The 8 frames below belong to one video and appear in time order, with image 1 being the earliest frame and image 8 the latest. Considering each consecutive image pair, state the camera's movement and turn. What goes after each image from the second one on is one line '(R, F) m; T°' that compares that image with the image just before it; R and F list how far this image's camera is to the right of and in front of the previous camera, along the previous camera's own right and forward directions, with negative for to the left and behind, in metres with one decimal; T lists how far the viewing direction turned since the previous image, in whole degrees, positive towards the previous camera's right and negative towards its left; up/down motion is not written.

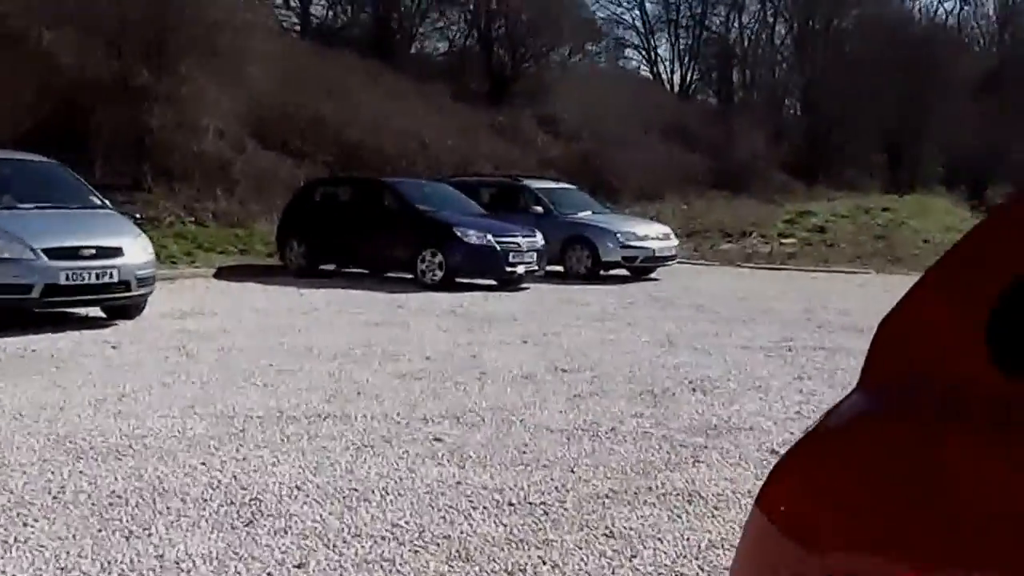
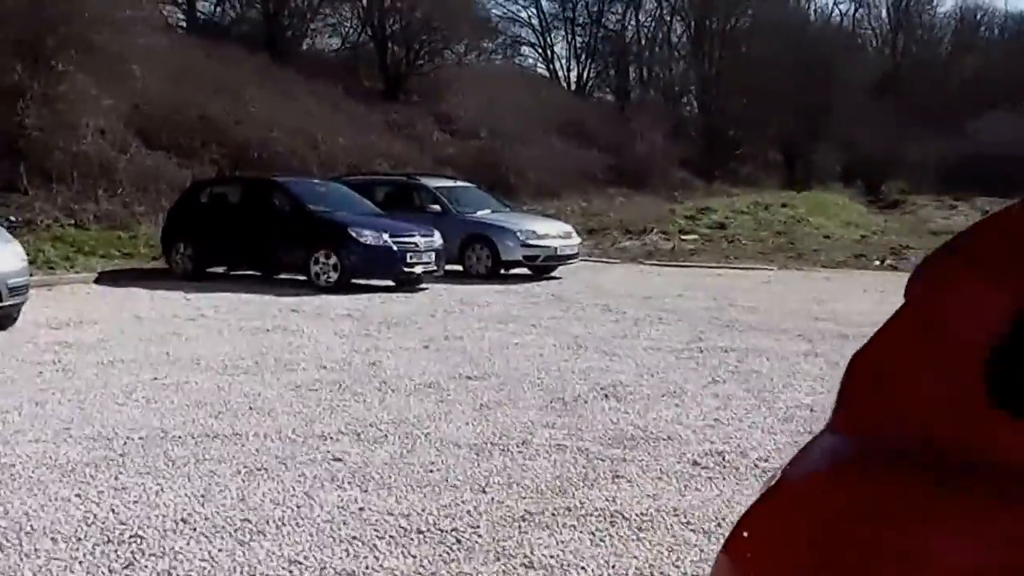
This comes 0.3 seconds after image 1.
(0.0, +0.4) m; +4°
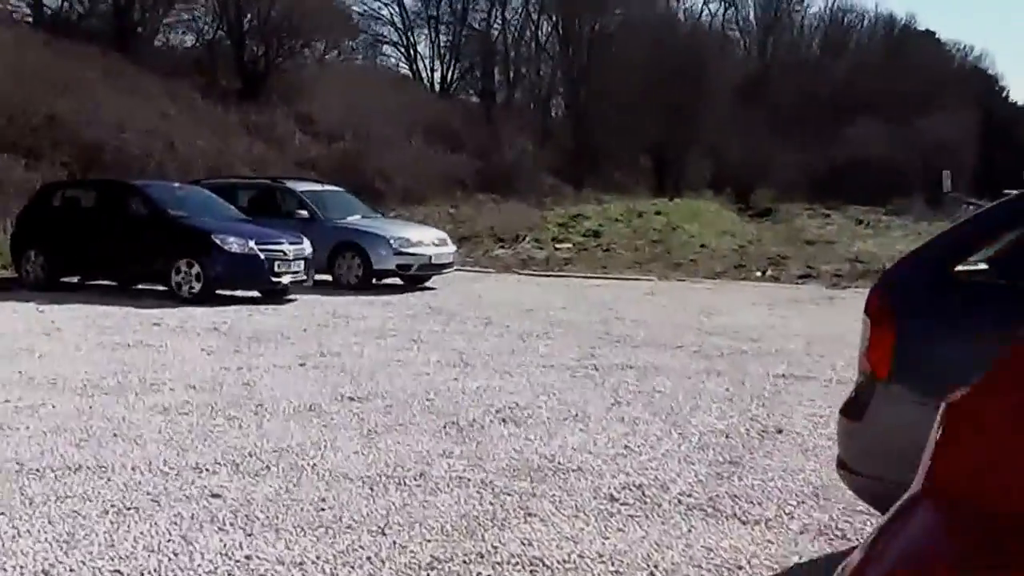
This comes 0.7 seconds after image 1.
(-0.1, +0.4) m; +6°
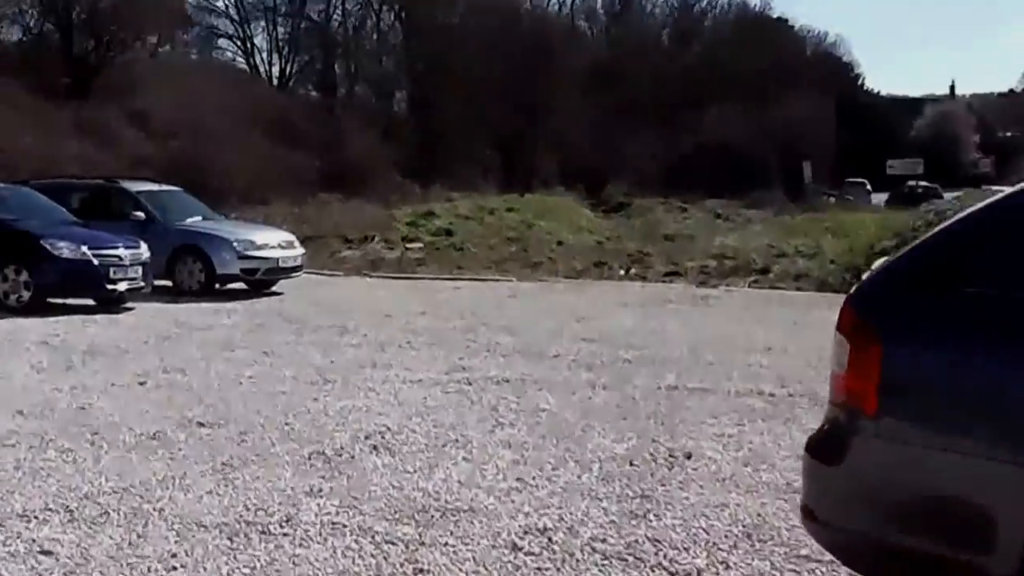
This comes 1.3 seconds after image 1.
(-0.1, +0.6) m; +6°
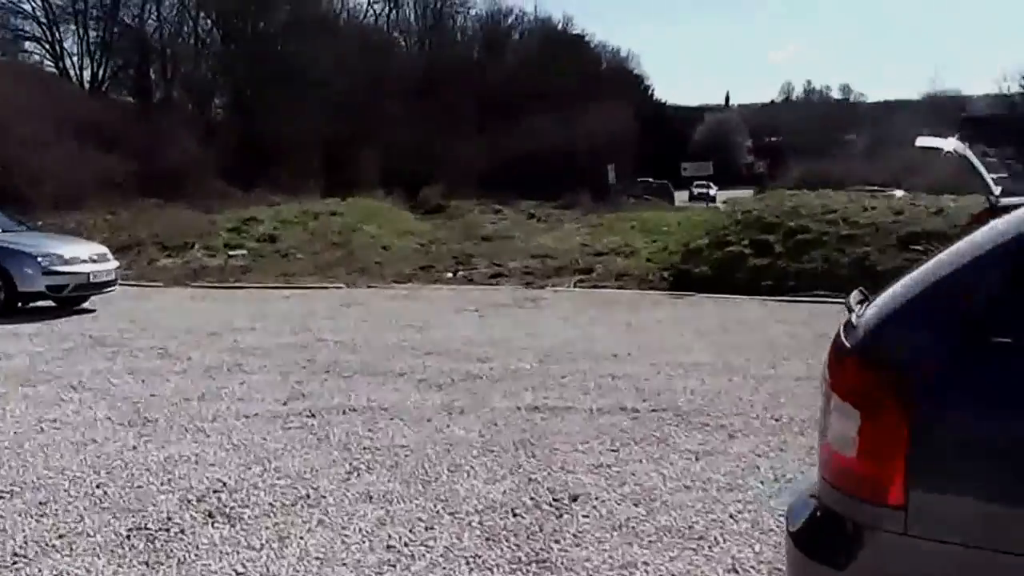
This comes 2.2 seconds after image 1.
(-0.1, +0.8) m; +7°
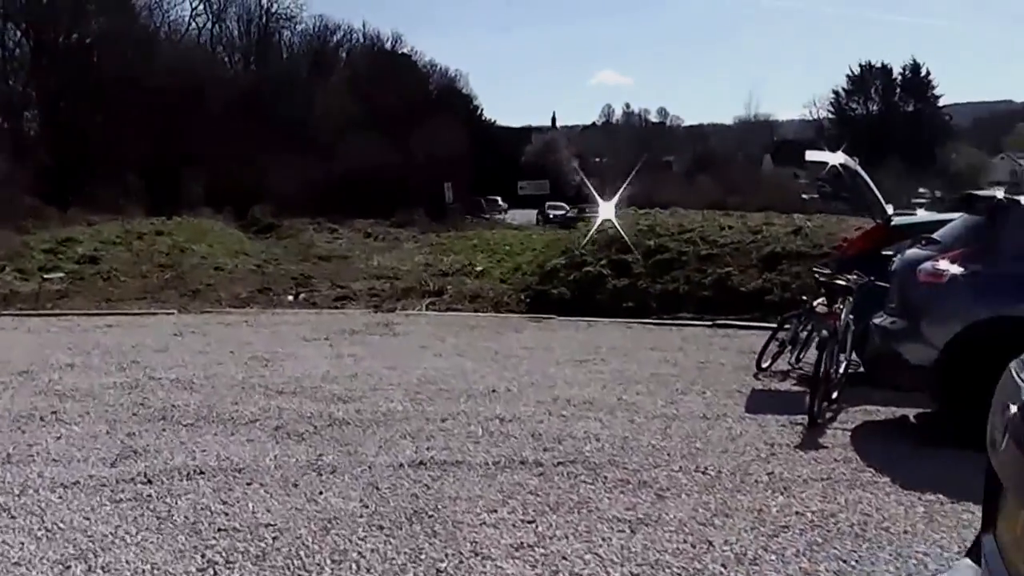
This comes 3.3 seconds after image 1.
(-0.2, +1.1) m; +7°
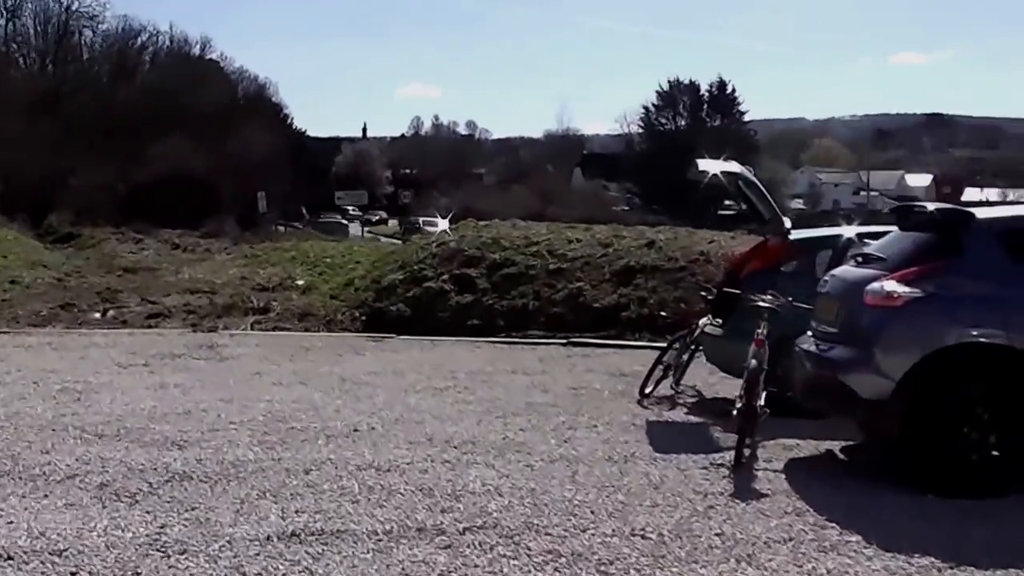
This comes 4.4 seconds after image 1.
(-0.3, +1.1) m; +7°
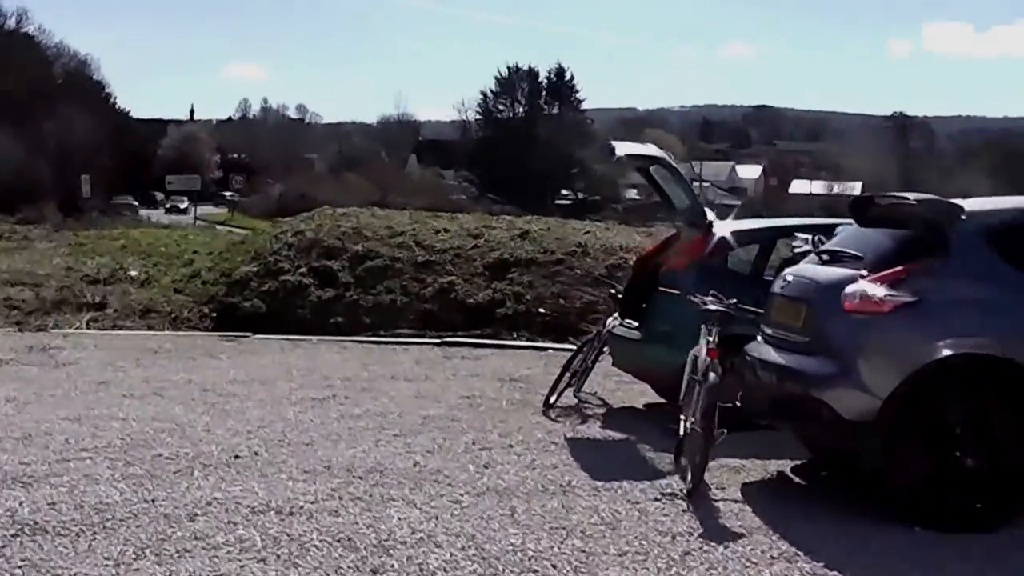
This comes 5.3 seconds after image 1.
(-0.3, +0.9) m; +7°
